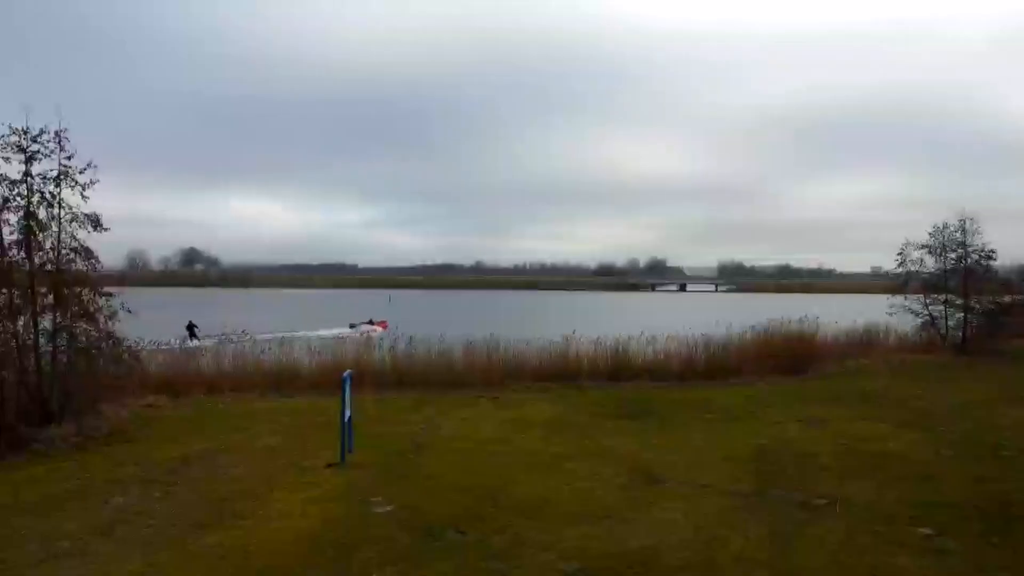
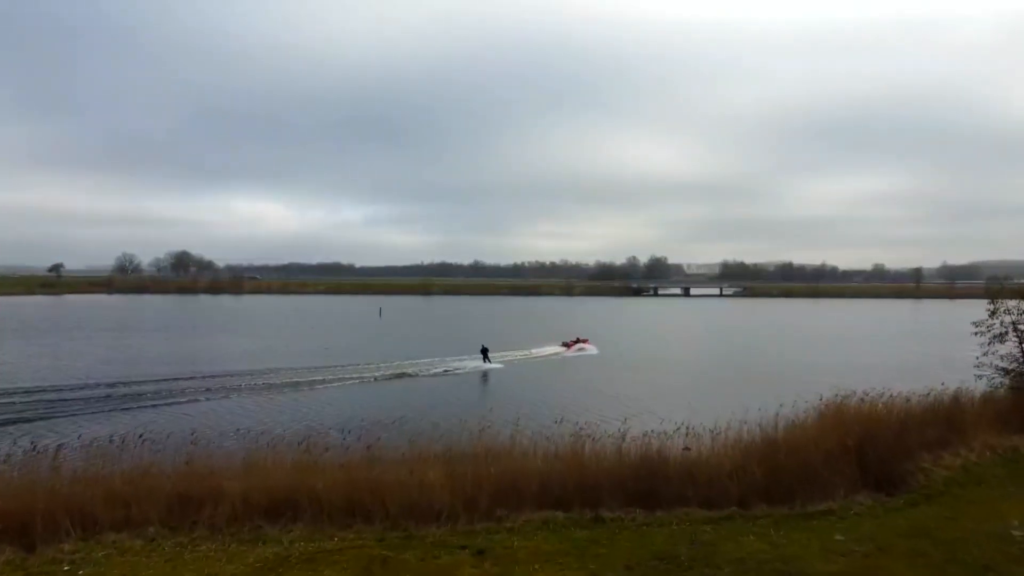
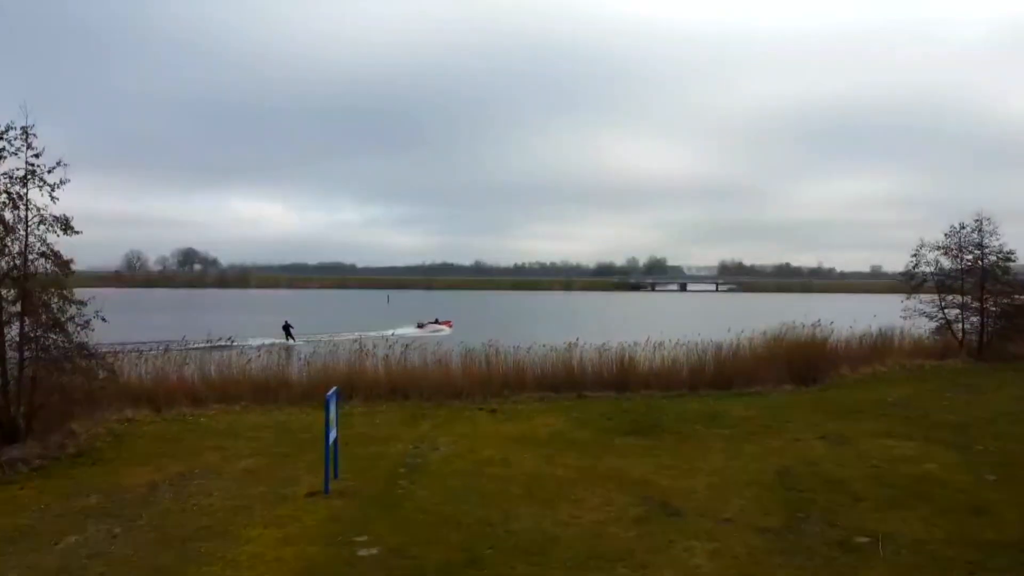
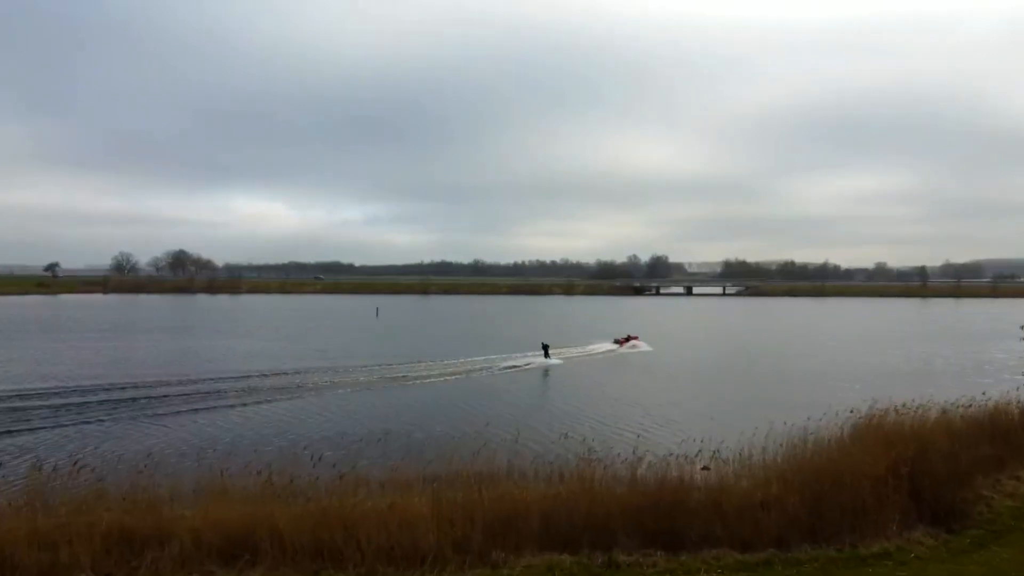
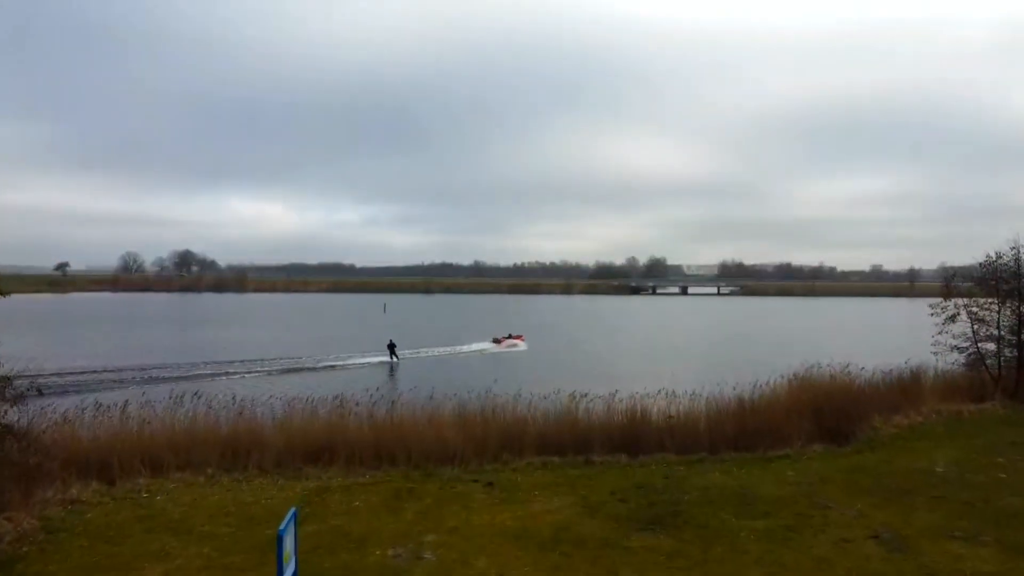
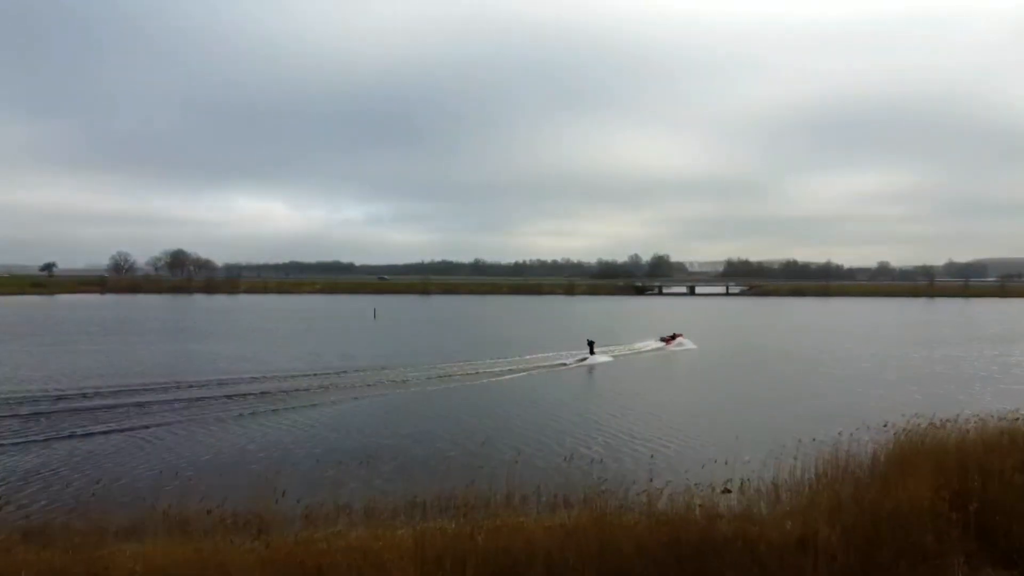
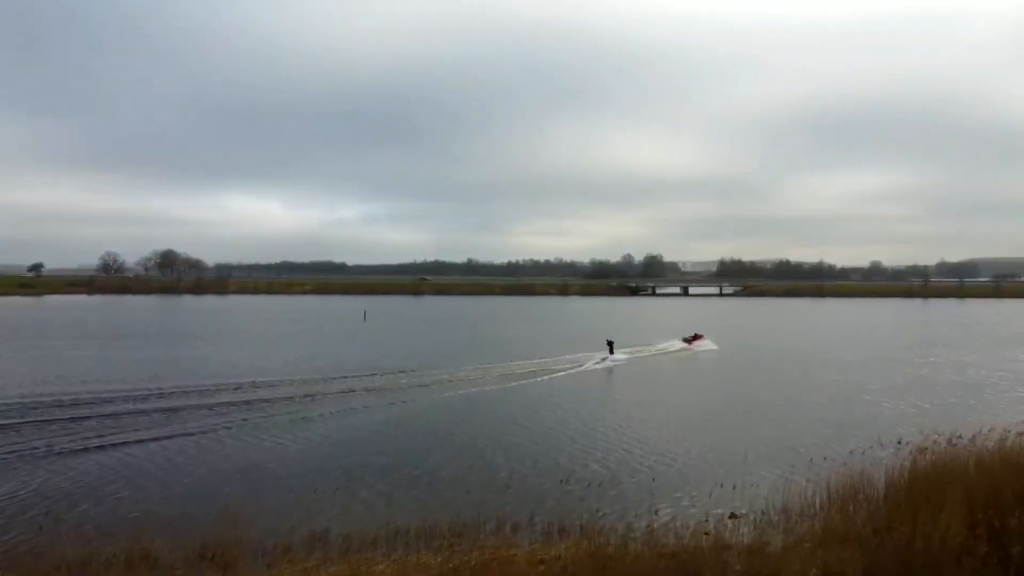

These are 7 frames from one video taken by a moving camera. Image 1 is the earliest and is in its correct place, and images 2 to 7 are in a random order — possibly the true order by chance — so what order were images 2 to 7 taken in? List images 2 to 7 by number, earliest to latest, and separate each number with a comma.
3, 5, 2, 4, 6, 7
